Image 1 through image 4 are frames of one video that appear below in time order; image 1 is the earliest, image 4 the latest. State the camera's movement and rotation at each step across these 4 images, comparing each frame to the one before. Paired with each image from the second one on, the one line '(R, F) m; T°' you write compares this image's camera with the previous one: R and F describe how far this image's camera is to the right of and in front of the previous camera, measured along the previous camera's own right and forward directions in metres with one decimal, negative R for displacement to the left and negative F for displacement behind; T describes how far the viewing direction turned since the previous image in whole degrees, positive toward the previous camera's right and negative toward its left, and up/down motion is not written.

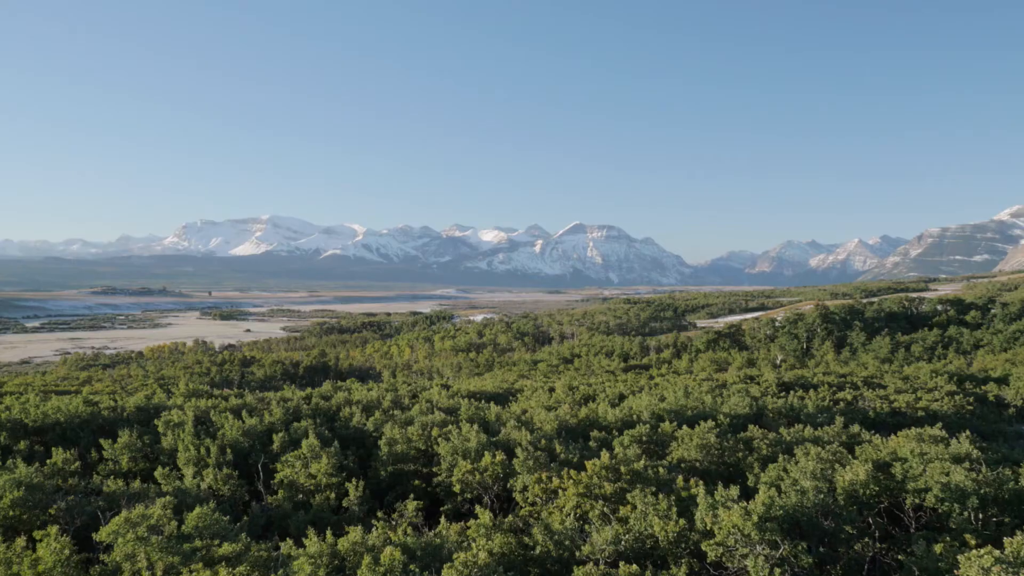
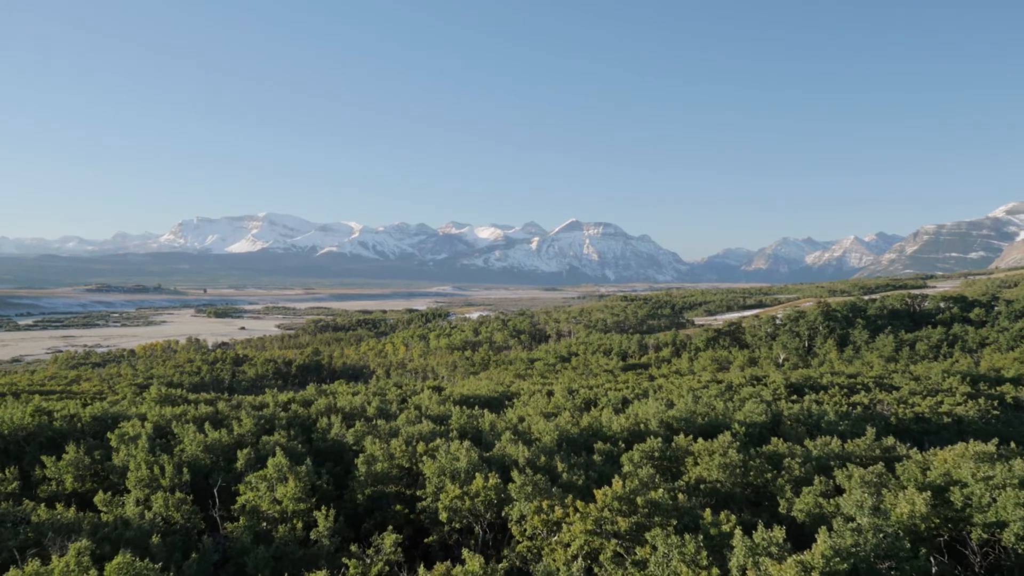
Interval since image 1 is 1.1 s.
(0.0, +3.1) m; 0°
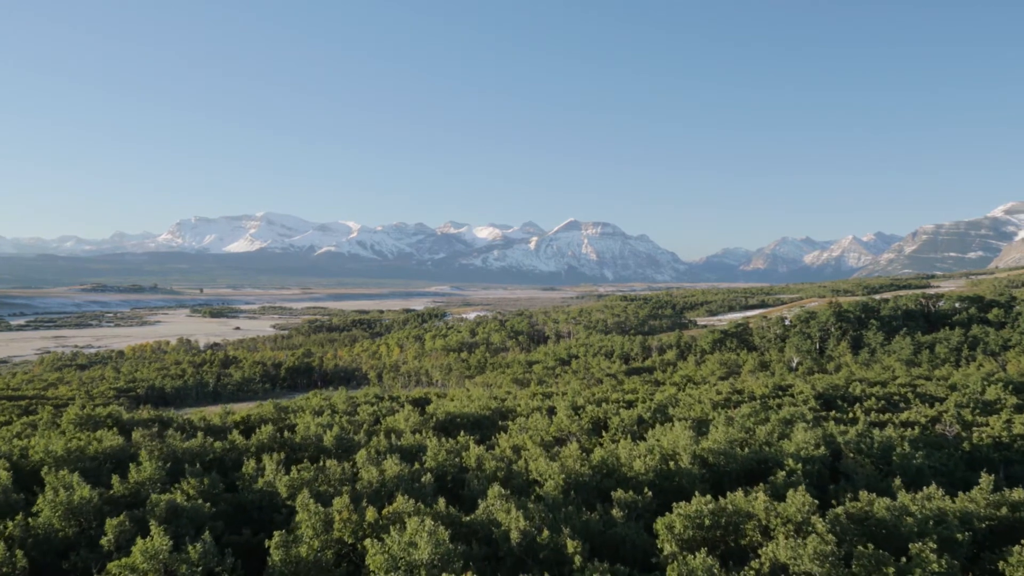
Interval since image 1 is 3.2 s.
(+0.3, +7.0) m; 0°
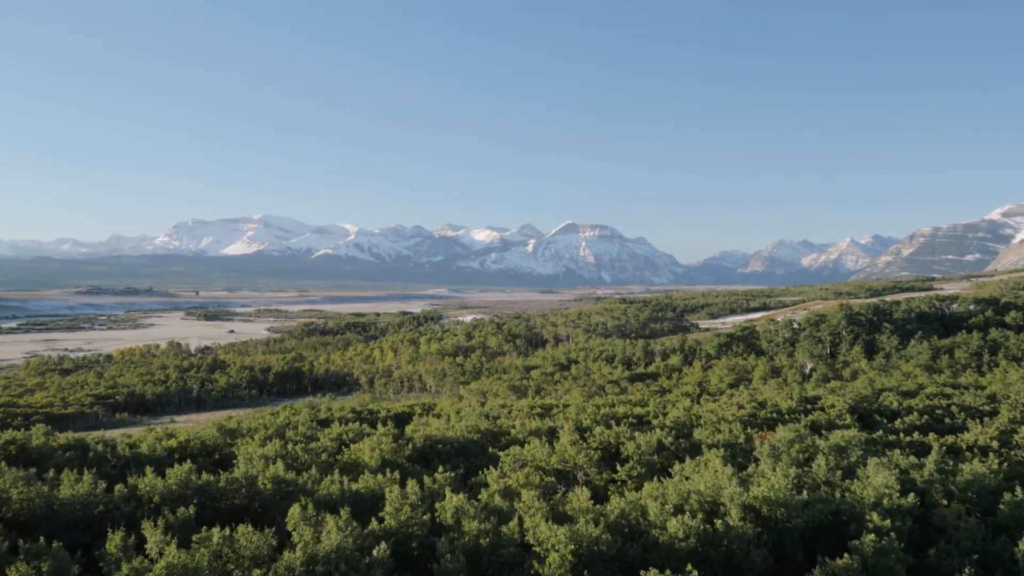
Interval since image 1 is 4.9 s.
(+0.3, +6.4) m; 0°
